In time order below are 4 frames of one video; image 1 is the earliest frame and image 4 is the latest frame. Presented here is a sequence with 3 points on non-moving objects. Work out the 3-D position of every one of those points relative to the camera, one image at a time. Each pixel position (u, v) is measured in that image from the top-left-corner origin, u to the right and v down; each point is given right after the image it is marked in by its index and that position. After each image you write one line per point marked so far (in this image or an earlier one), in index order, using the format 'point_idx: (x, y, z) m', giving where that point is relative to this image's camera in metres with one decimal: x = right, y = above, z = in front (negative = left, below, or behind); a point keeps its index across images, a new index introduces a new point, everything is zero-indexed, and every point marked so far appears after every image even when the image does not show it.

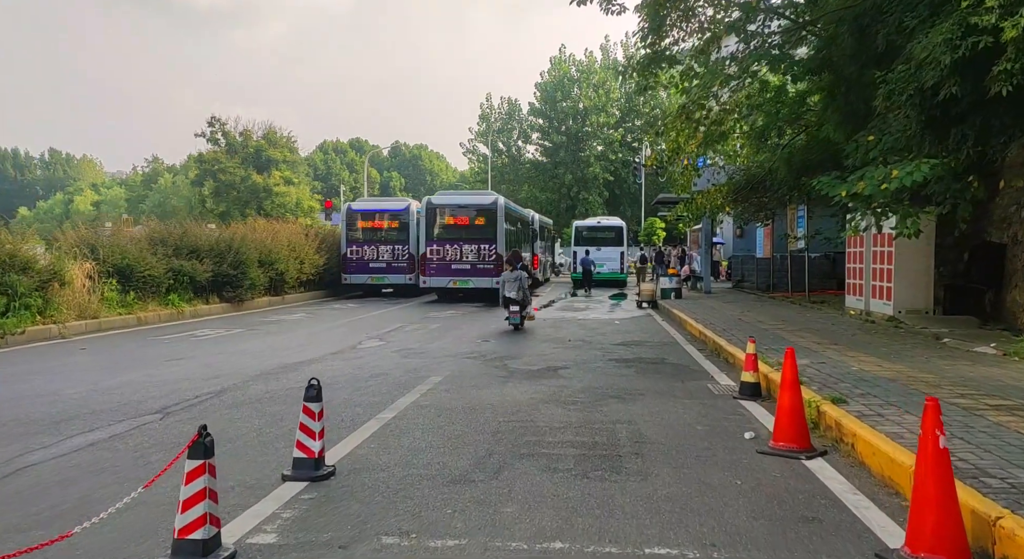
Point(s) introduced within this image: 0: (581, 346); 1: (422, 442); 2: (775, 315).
0: (+1.1, -1.1, +12.5) m
1: (-0.7, -1.3, +6.0) m
2: (+5.2, -0.7, +15.0) m
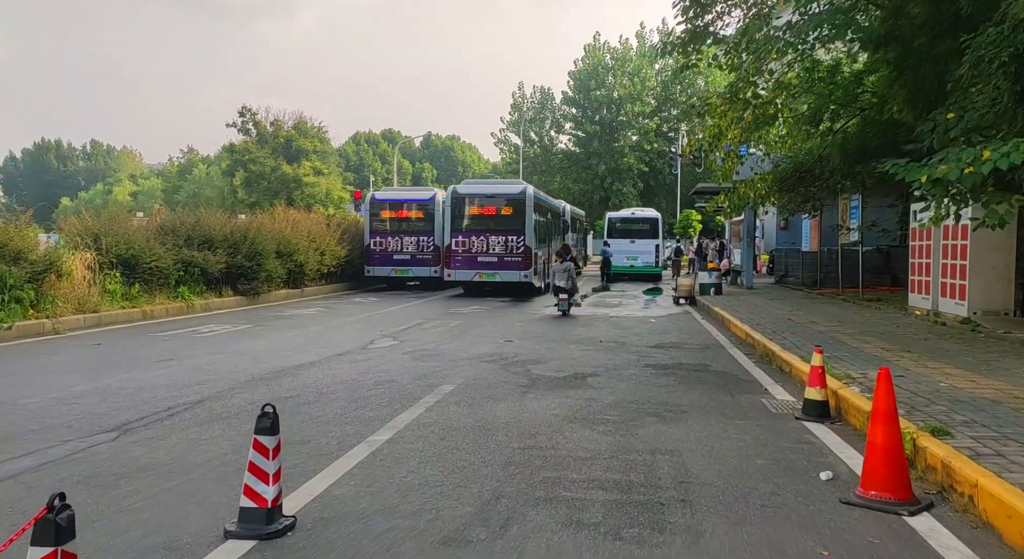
0: (+1.5, -1.0, +11.3) m
1: (-0.6, -1.3, +4.8) m
2: (+5.7, -0.6, +13.7) m
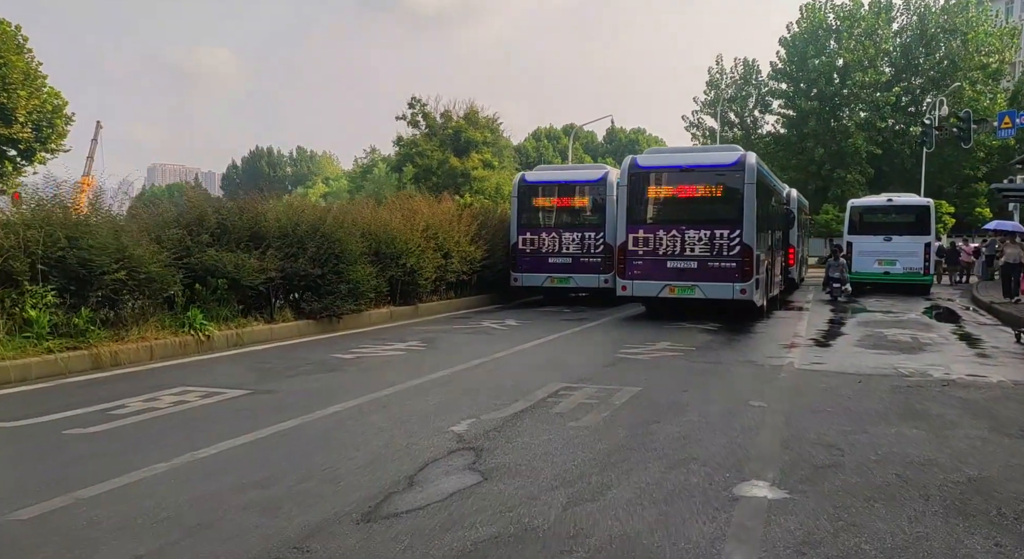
0: (+2.8, -1.3, +3.4) m
1: (-0.7, -1.5, -2.4) m
2: (+7.5, -1.0, +4.7) m
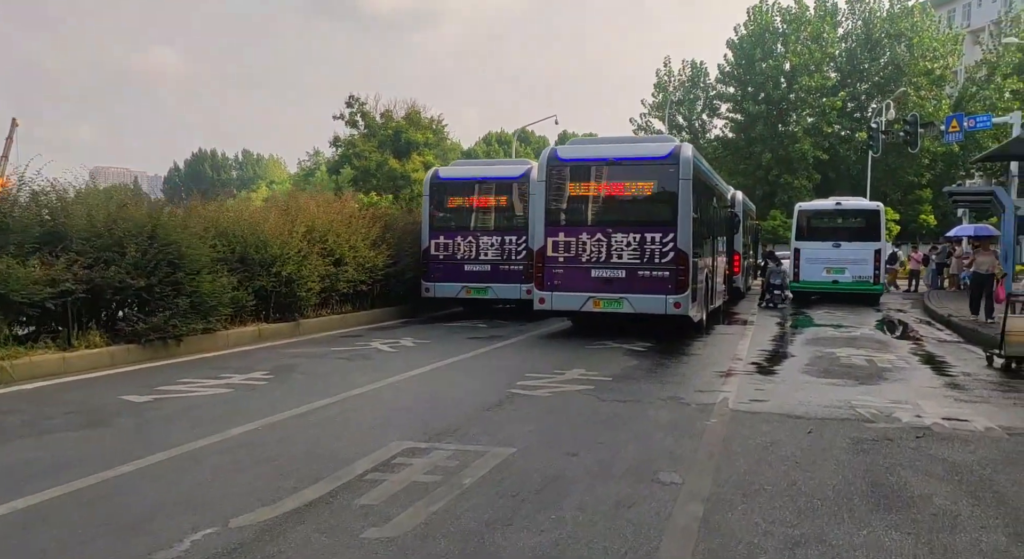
0: (+1.8, -1.5, +1.2) m
1: (-1.5, -1.6, -4.7) m
2: (+6.3, -1.1, +2.8) m
